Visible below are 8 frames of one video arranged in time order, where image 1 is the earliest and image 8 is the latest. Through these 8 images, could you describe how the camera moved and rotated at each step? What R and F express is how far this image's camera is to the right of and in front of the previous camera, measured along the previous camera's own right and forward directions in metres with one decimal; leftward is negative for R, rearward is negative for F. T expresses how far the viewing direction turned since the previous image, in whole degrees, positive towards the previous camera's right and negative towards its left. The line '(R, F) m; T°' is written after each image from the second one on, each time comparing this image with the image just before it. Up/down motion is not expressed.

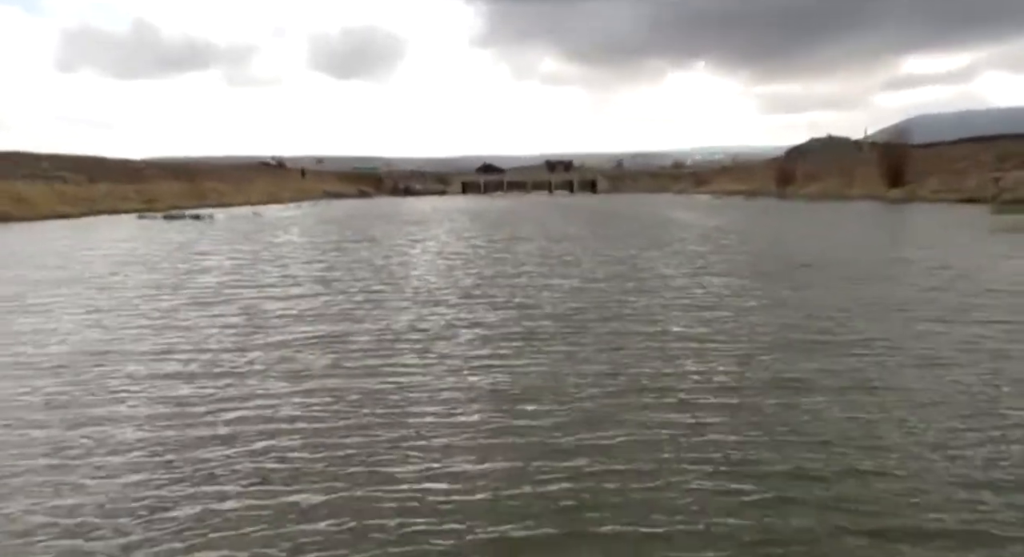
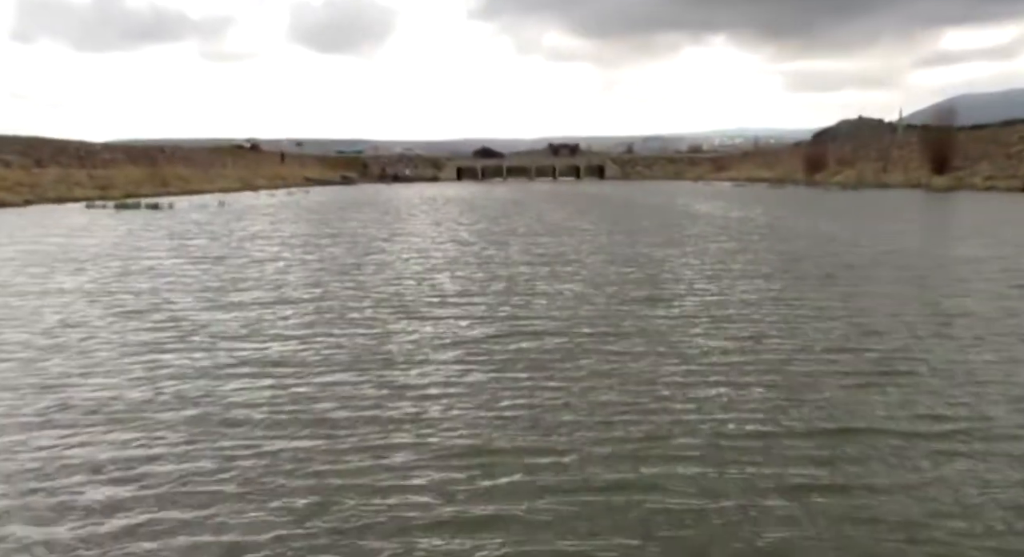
(-1.5, +11.4) m; +1°
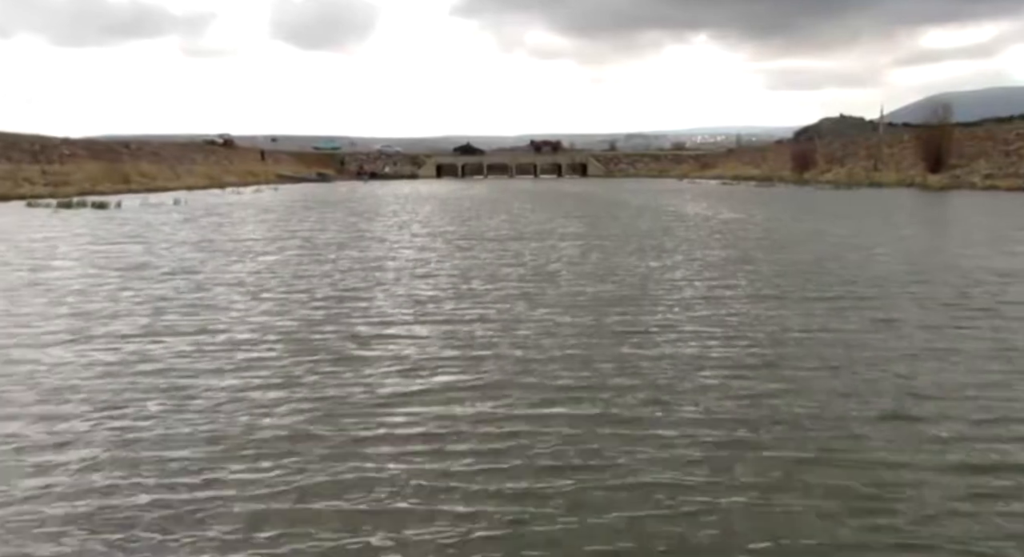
(+0.6, +5.4) m; +1°
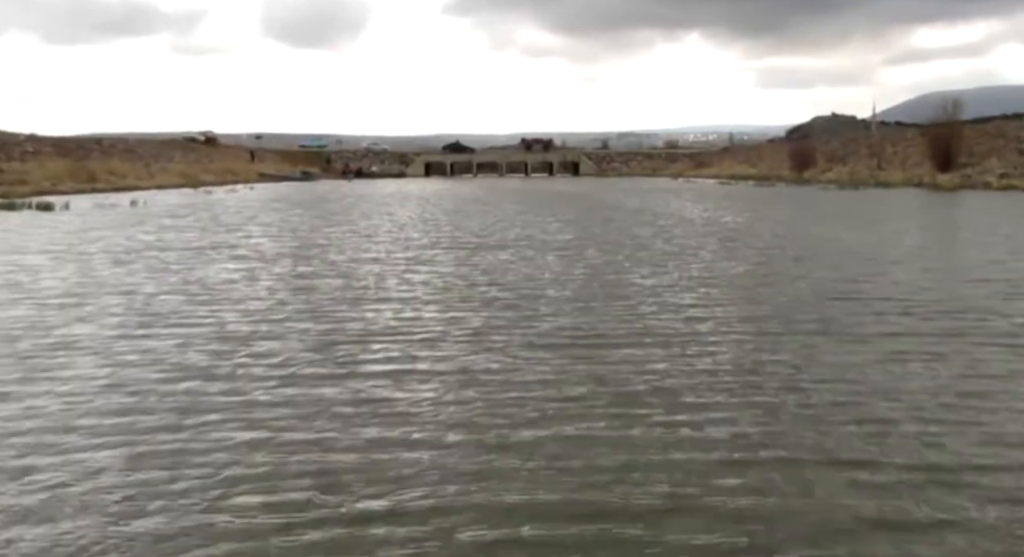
(+0.5, +5.9) m; 0°
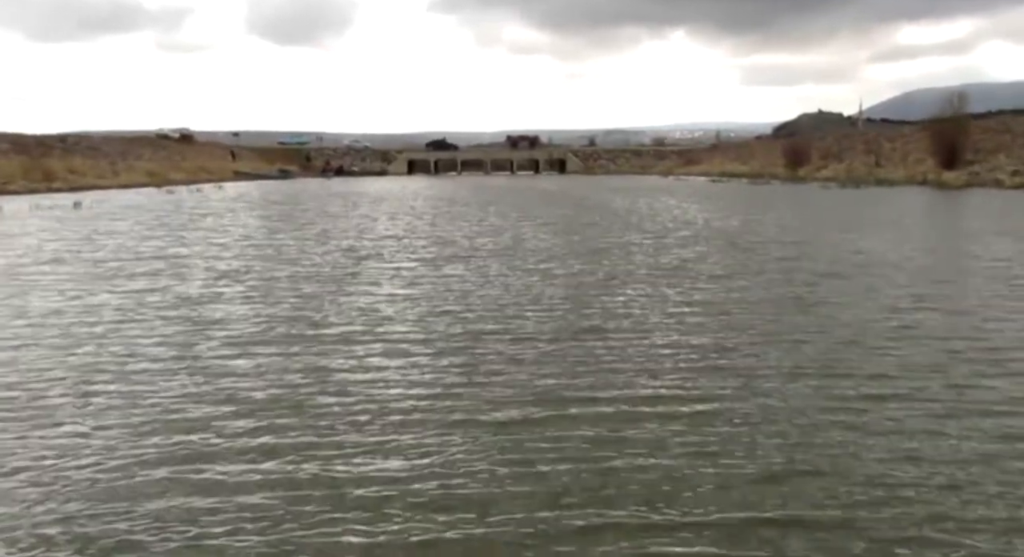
(+0.5, +6.0) m; +1°
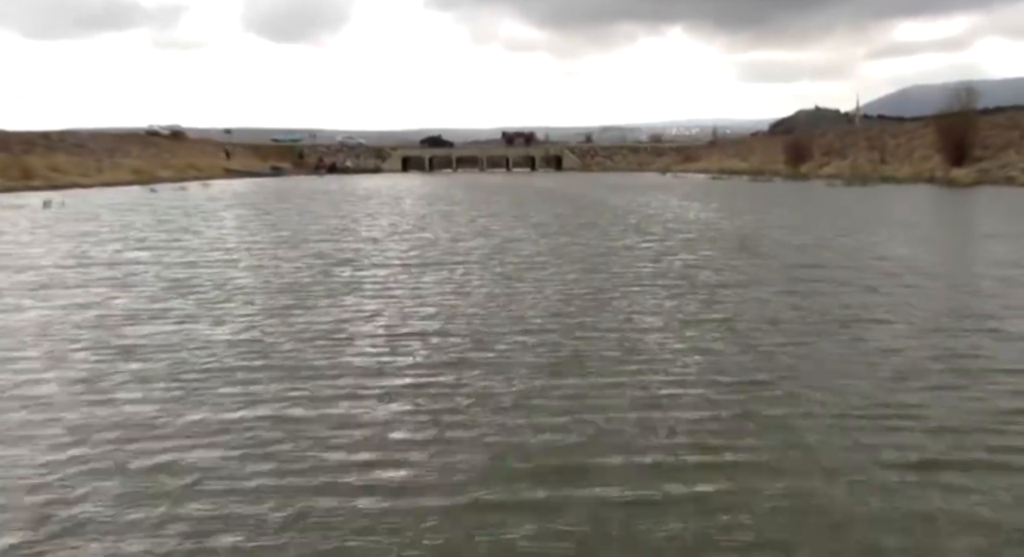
(+0.2, +3.2) m; 0°
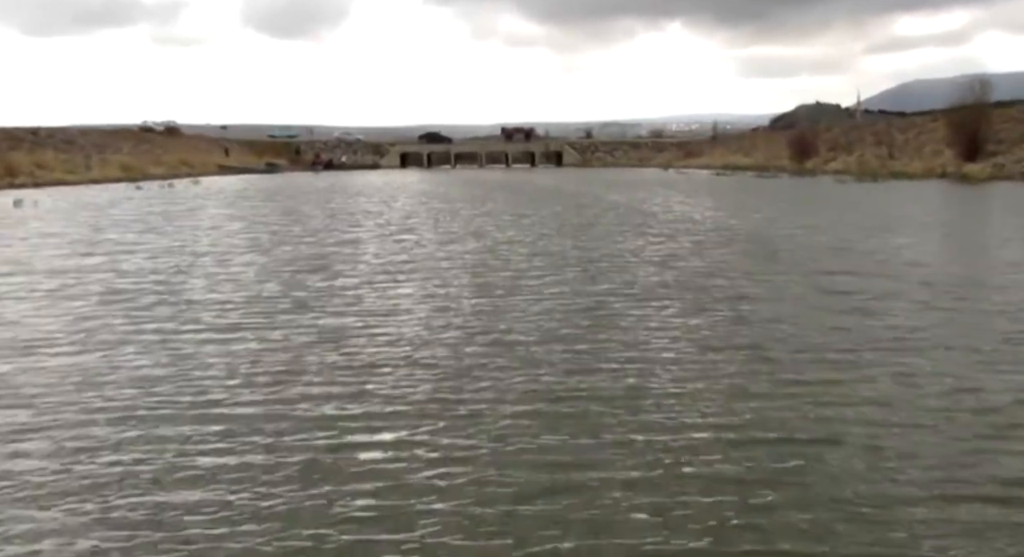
(+0.1, +3.2) m; 0°
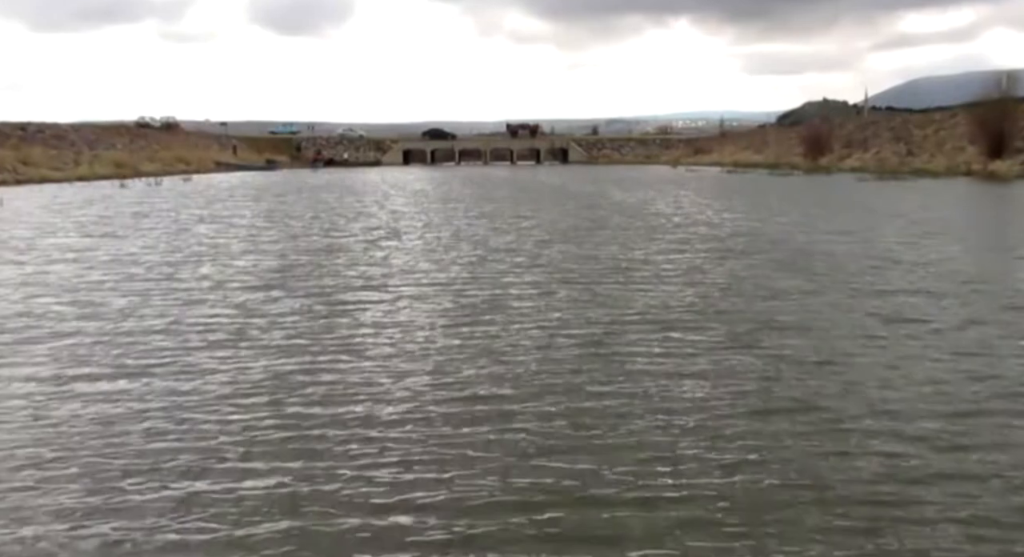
(+0.2, +4.3) m; 0°
